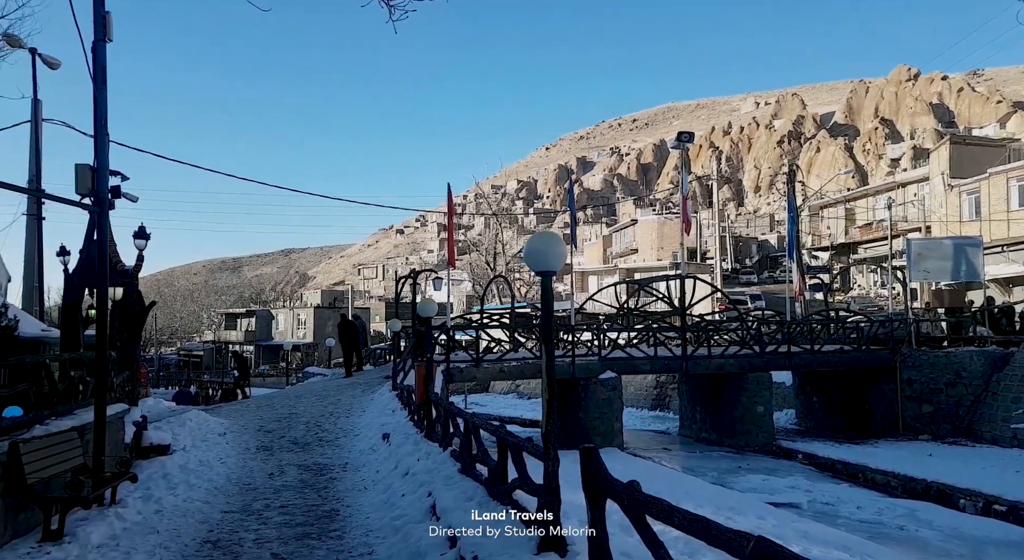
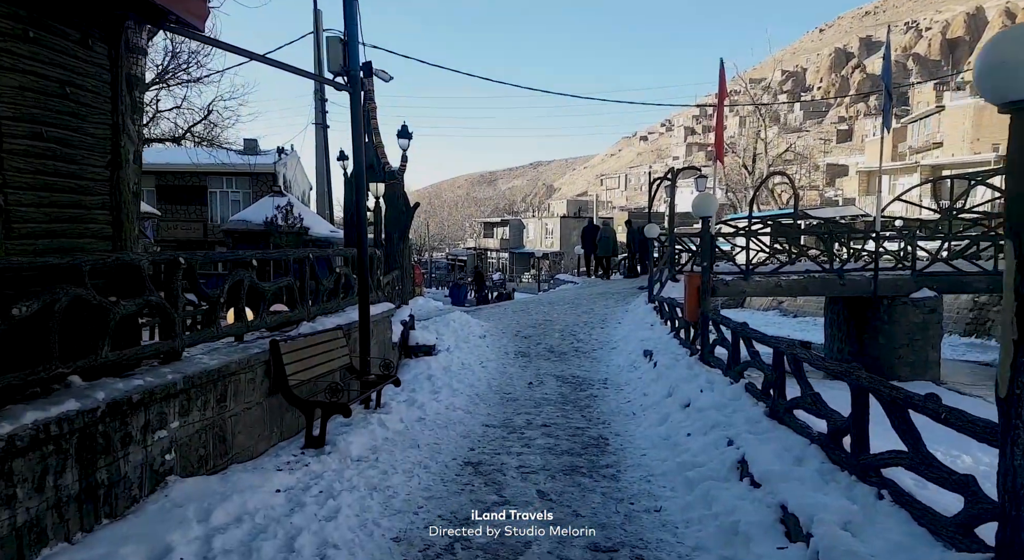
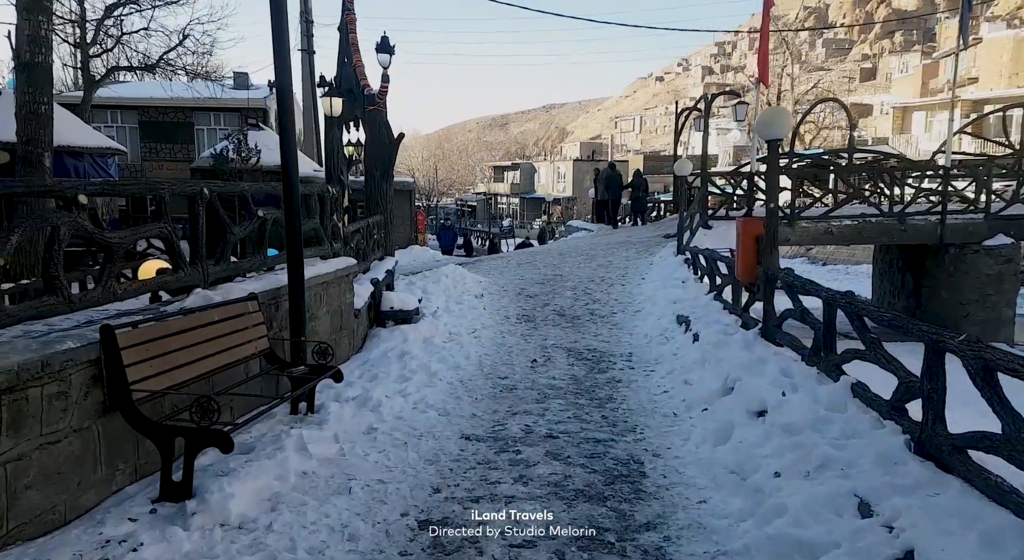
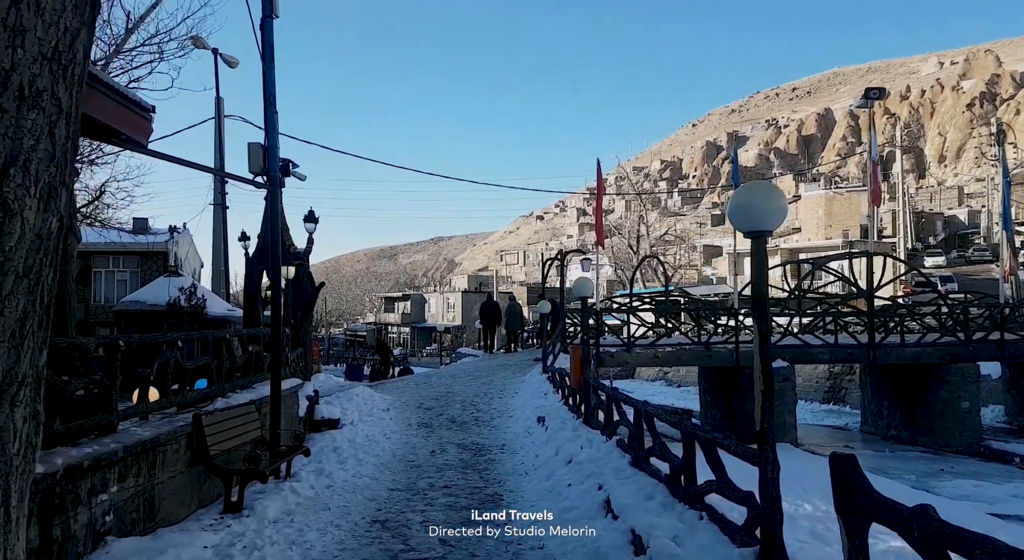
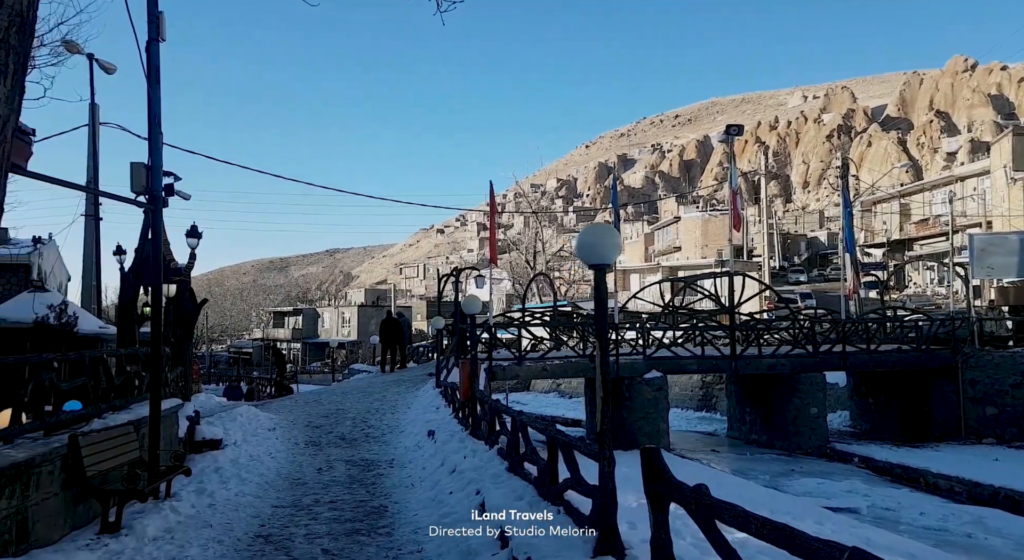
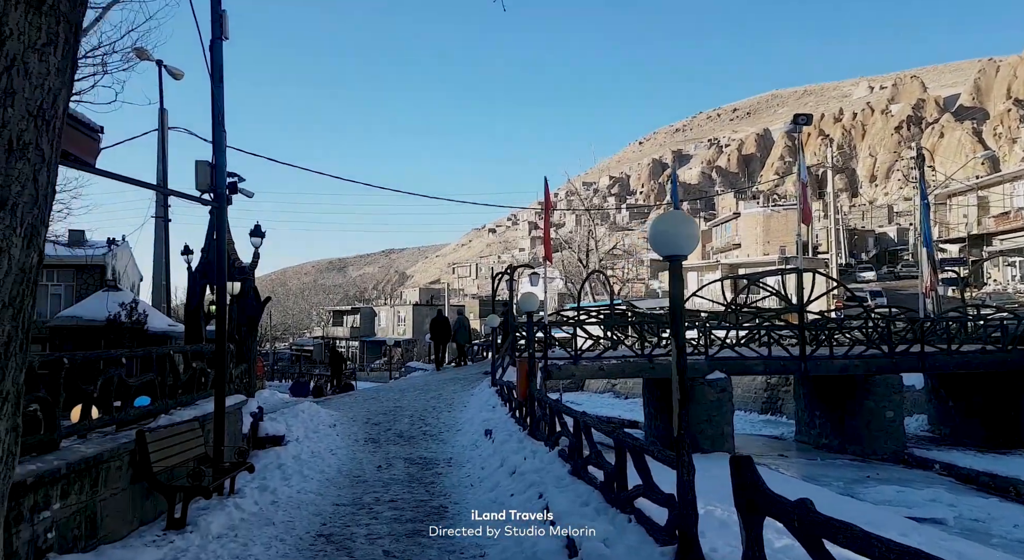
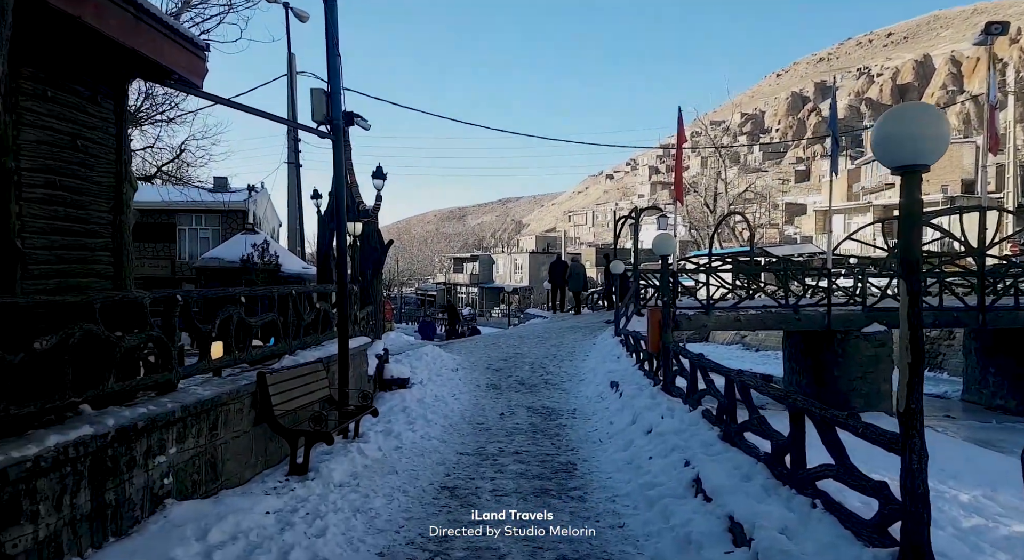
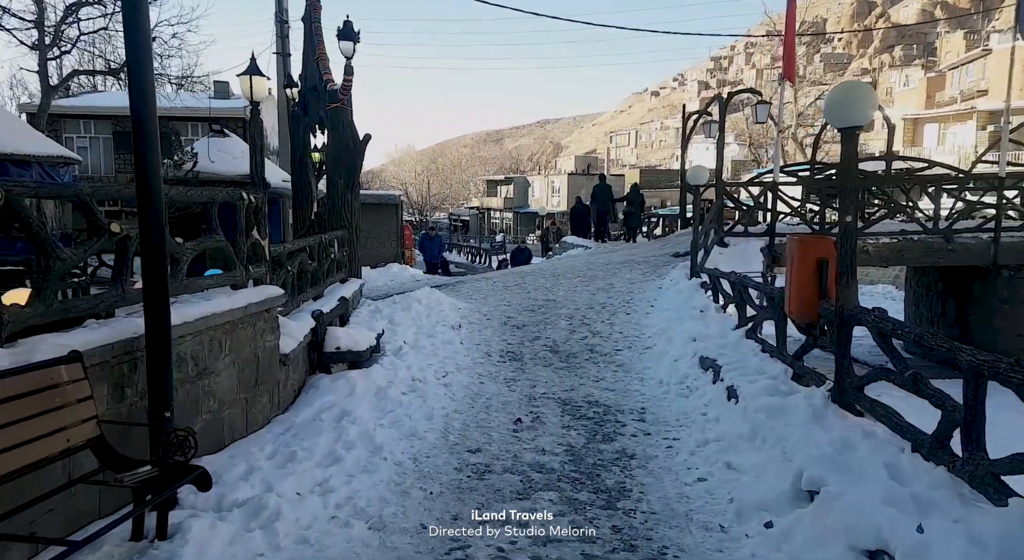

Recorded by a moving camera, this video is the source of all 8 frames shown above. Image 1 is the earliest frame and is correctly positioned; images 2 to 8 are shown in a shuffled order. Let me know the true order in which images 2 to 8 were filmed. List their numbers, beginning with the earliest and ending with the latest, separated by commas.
5, 6, 4, 7, 2, 3, 8
